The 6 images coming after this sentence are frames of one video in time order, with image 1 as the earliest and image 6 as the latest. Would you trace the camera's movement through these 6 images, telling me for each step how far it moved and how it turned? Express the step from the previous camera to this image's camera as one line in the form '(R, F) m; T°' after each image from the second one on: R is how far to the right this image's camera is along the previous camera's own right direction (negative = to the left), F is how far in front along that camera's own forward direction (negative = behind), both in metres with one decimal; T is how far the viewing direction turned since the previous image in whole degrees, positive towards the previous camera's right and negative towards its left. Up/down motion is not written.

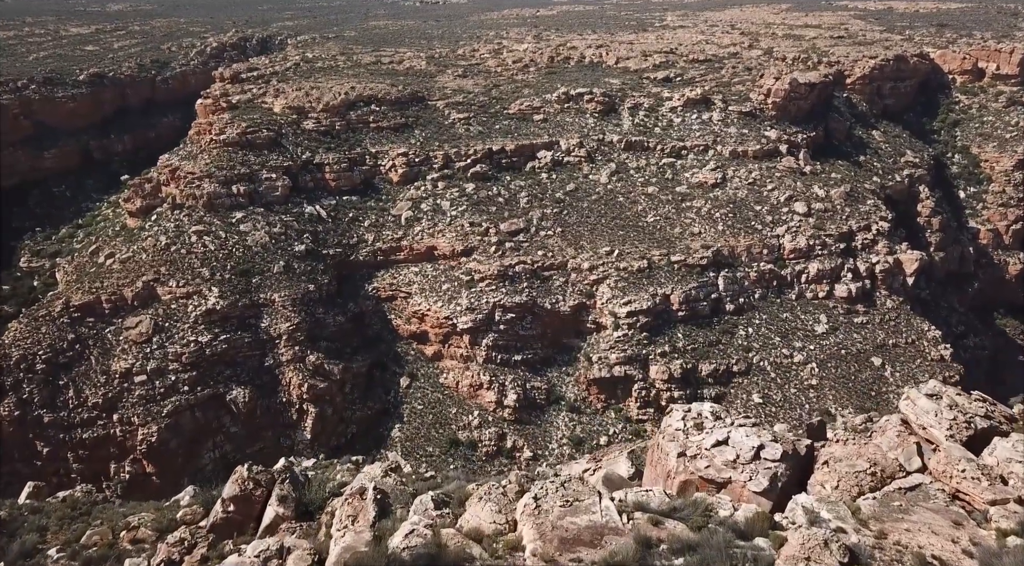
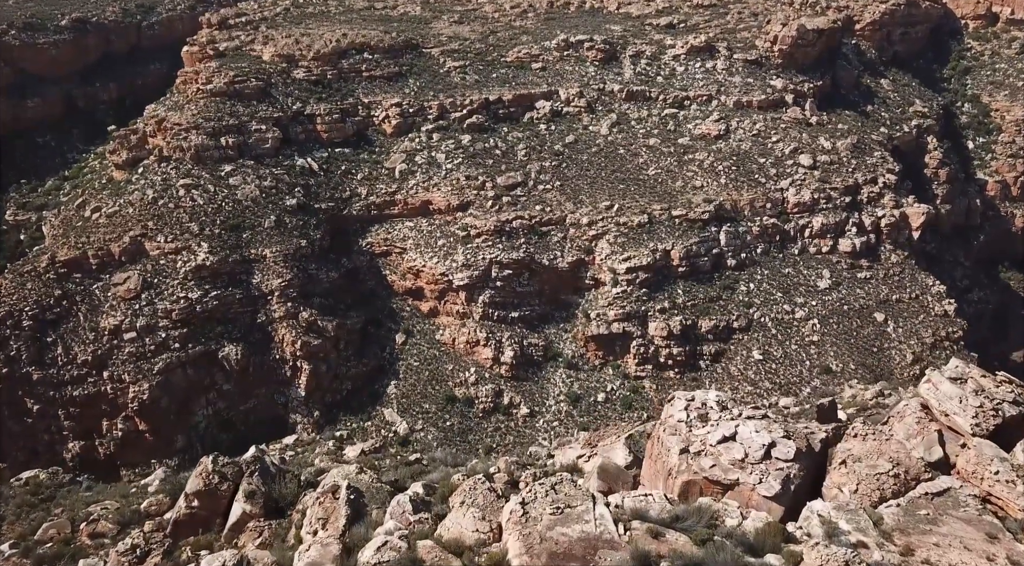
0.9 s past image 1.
(0.0, +0.8) m; 0°
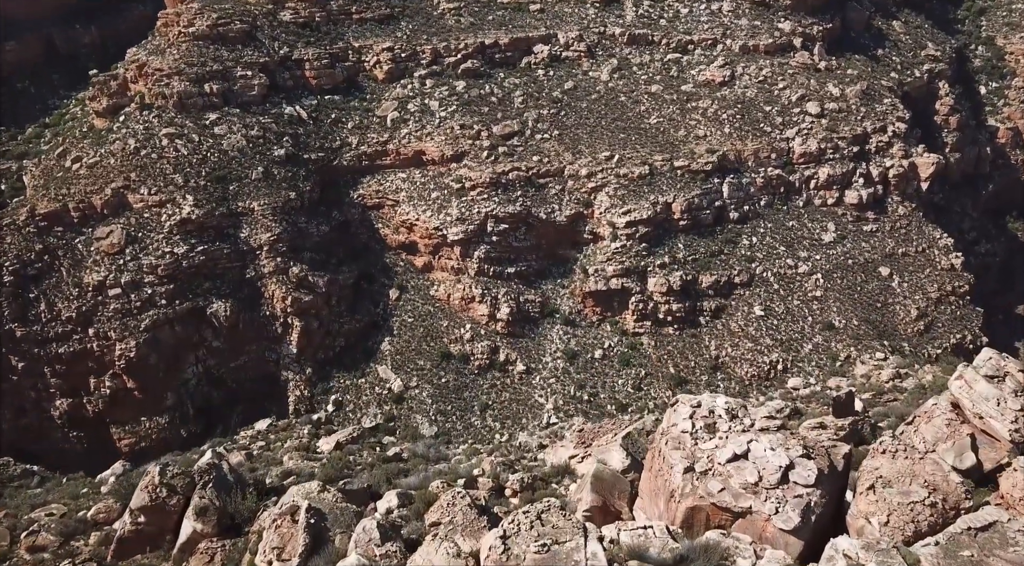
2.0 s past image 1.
(0.0, +1.0) m; 0°
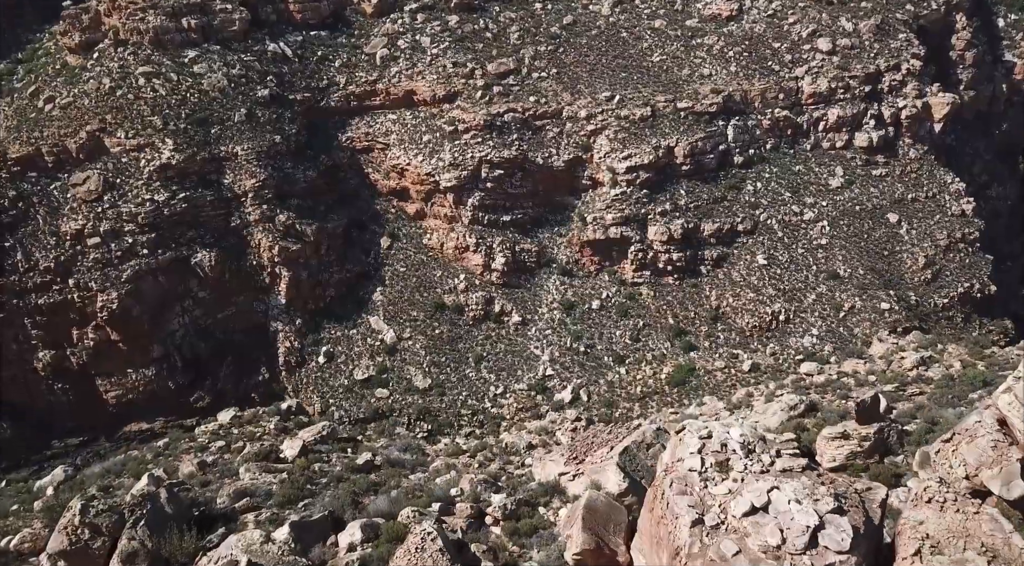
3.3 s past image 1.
(-0.1, +1.2) m; 0°
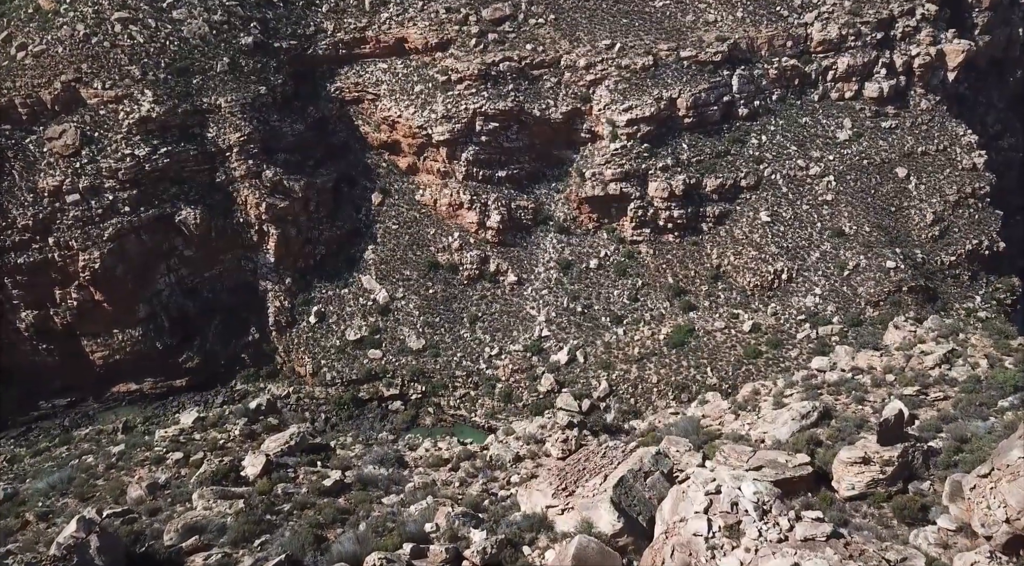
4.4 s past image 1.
(-0.1, +1.1) m; 0°
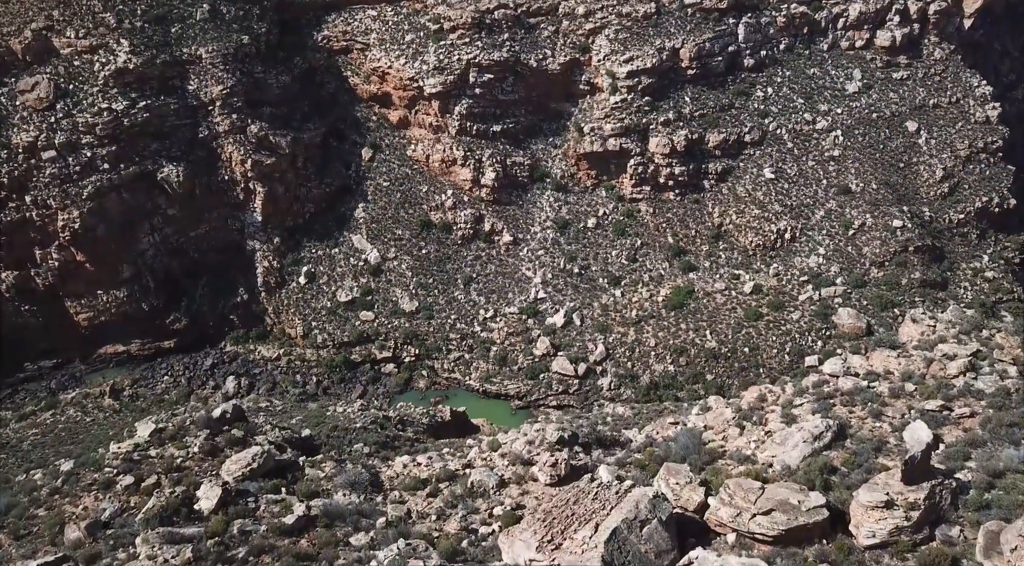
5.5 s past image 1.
(0.0, +1.1) m; 0°
